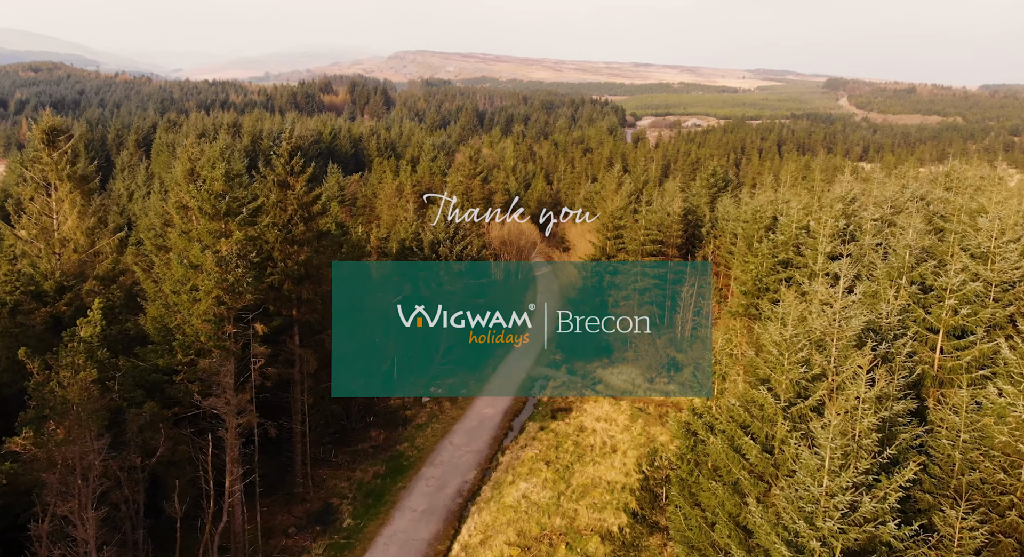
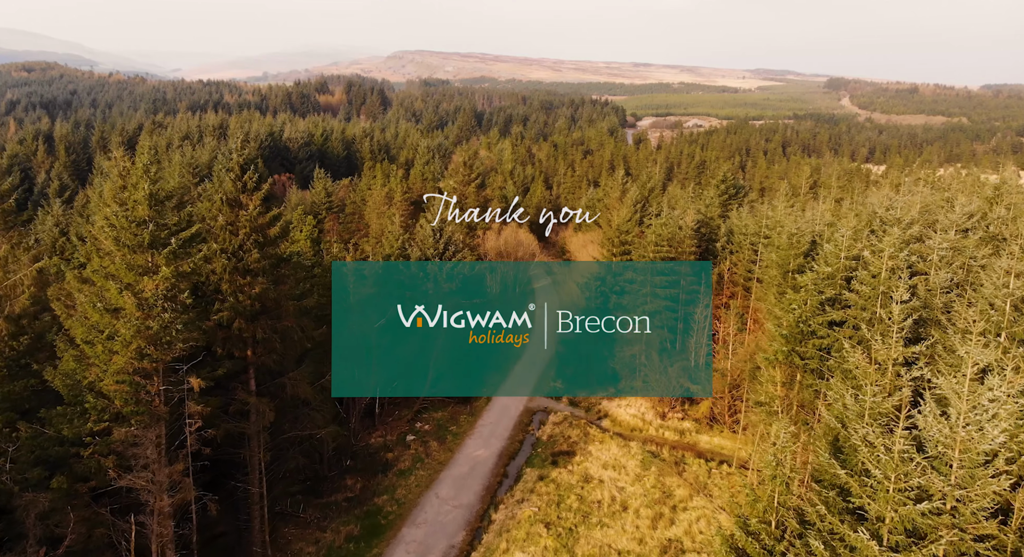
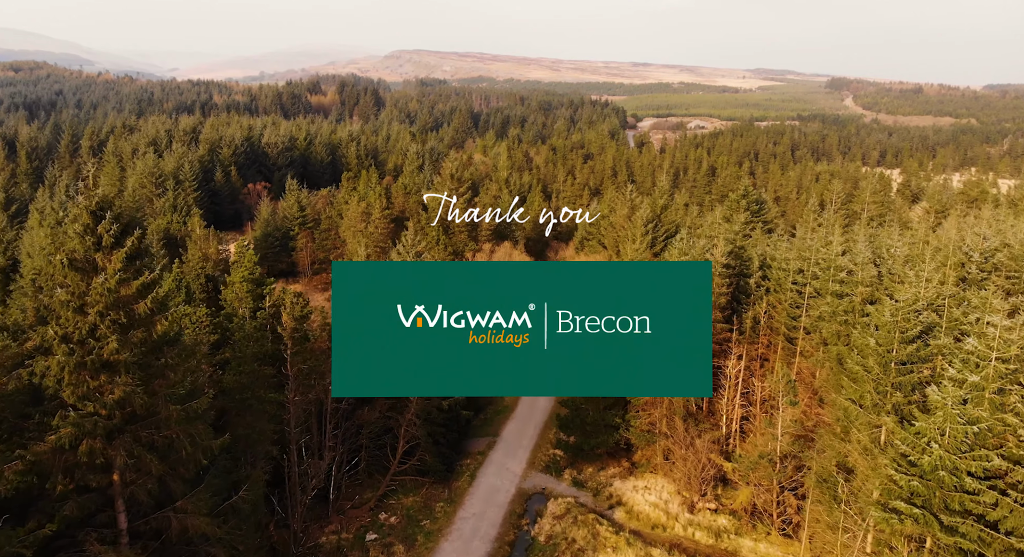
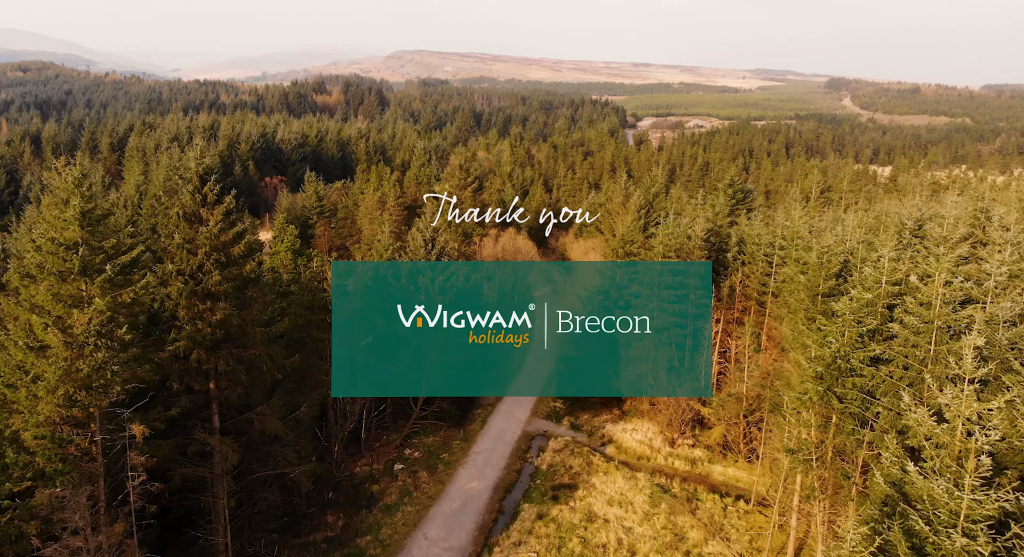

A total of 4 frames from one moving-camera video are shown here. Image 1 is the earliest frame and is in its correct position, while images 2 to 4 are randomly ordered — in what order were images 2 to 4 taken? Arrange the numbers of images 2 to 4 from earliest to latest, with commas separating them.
2, 4, 3
